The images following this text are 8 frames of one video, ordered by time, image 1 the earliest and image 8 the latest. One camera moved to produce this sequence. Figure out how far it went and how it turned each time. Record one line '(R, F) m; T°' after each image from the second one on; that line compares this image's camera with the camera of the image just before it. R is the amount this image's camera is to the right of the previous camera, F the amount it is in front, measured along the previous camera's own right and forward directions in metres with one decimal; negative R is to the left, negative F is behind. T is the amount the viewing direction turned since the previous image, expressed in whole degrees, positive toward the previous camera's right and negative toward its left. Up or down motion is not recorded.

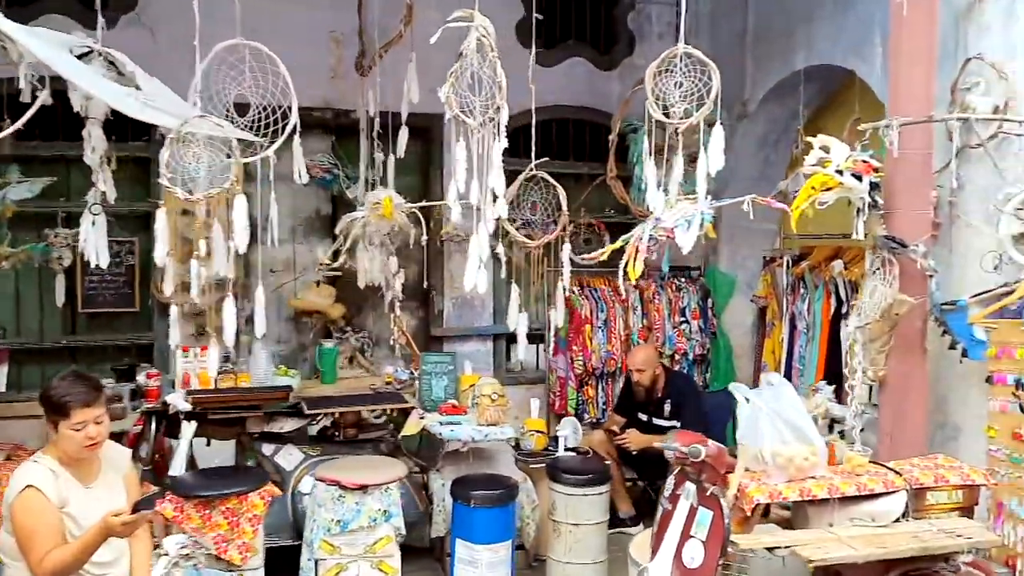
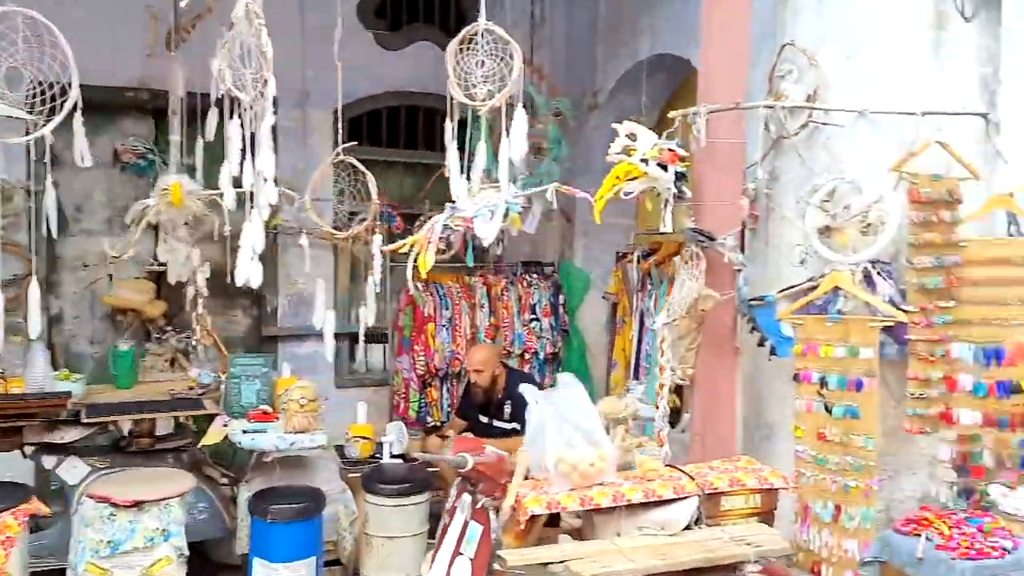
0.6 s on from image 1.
(+0.5, +0.2) m; +5°
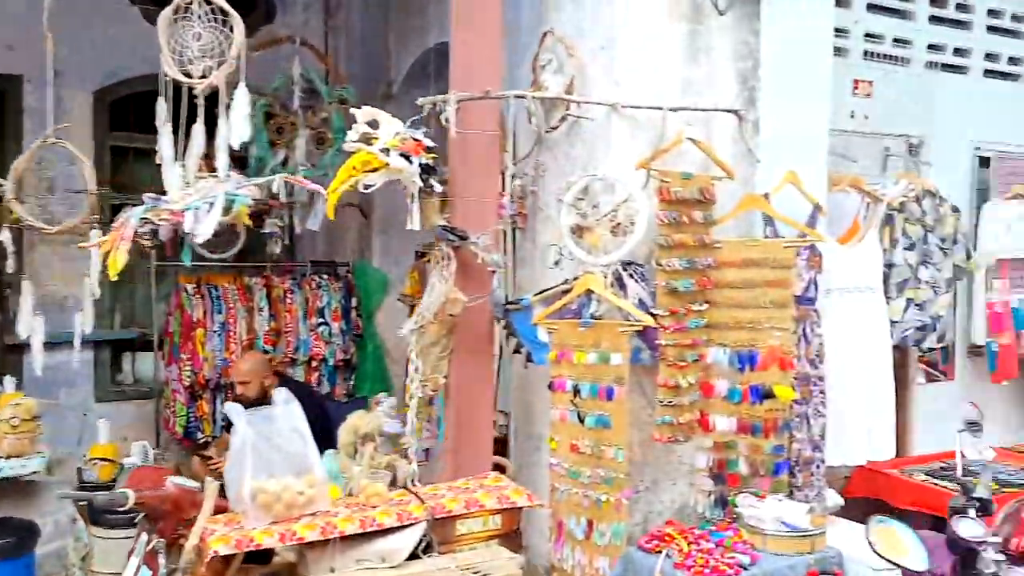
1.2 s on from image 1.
(+0.5, +0.3) m; +9°
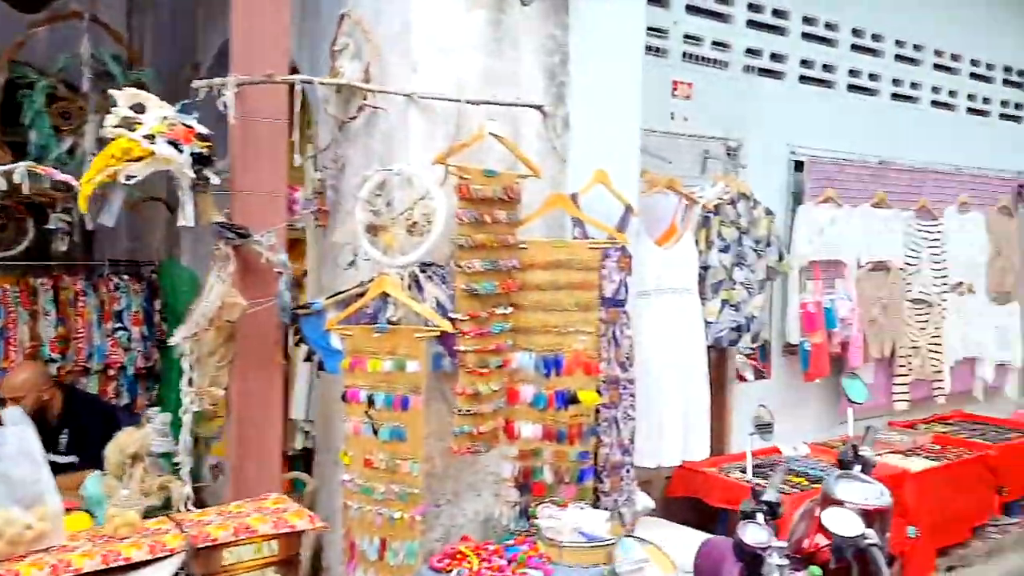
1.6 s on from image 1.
(+0.3, +0.2) m; +9°
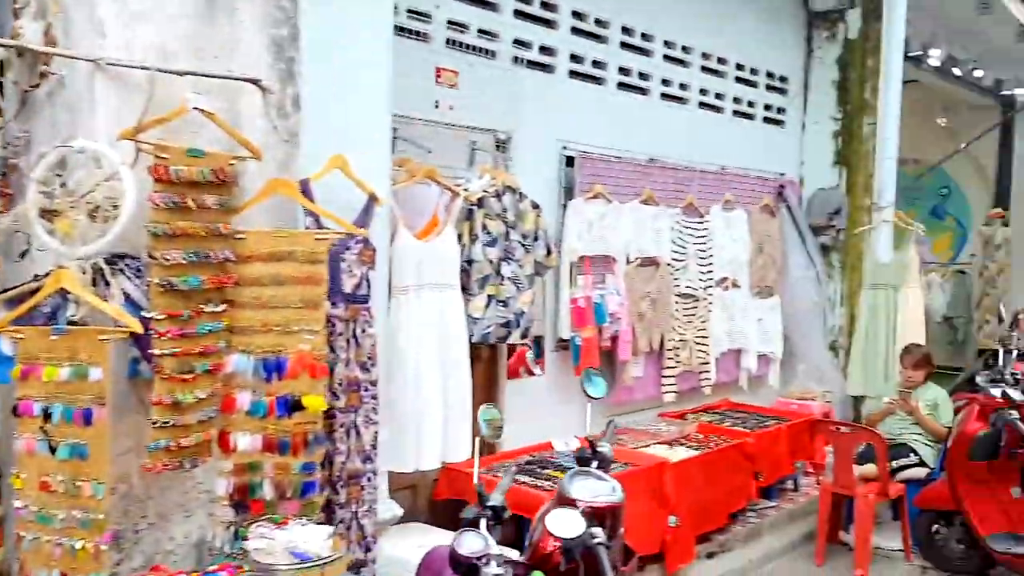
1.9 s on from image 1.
(+0.4, +0.2) m; +12°
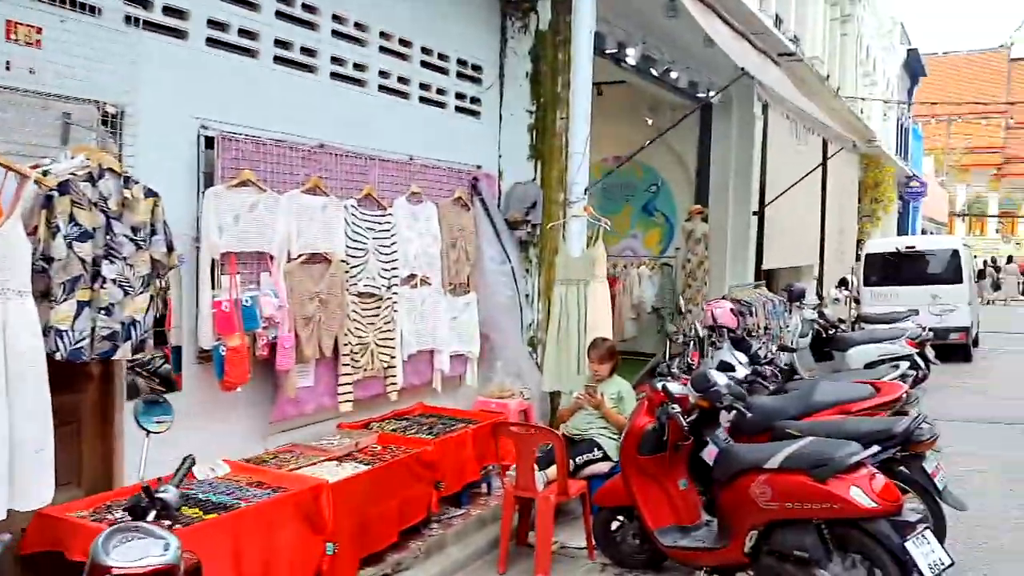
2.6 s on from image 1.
(+0.6, +0.4) m; +15°
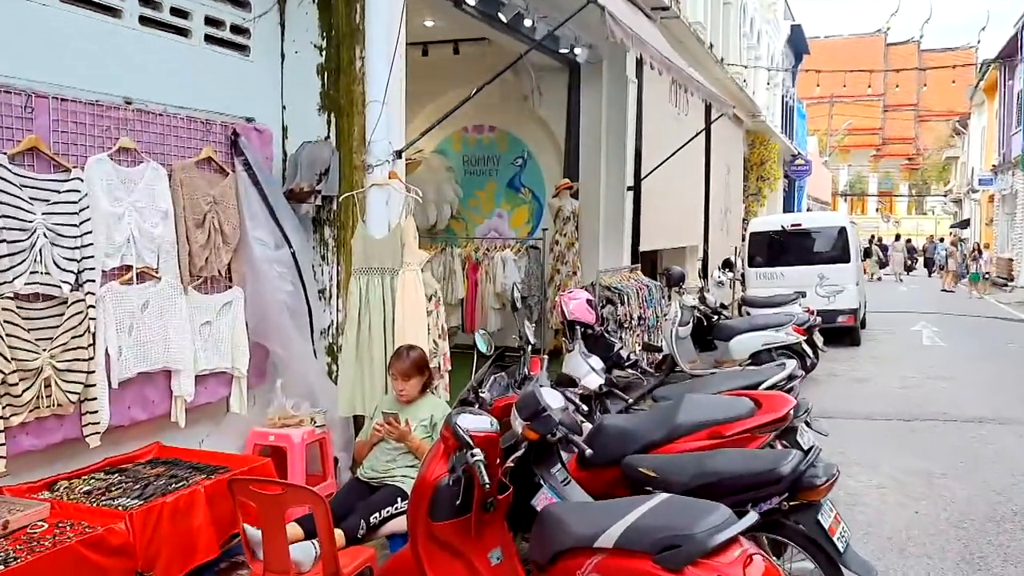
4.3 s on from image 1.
(+0.7, +1.5) m; +7°
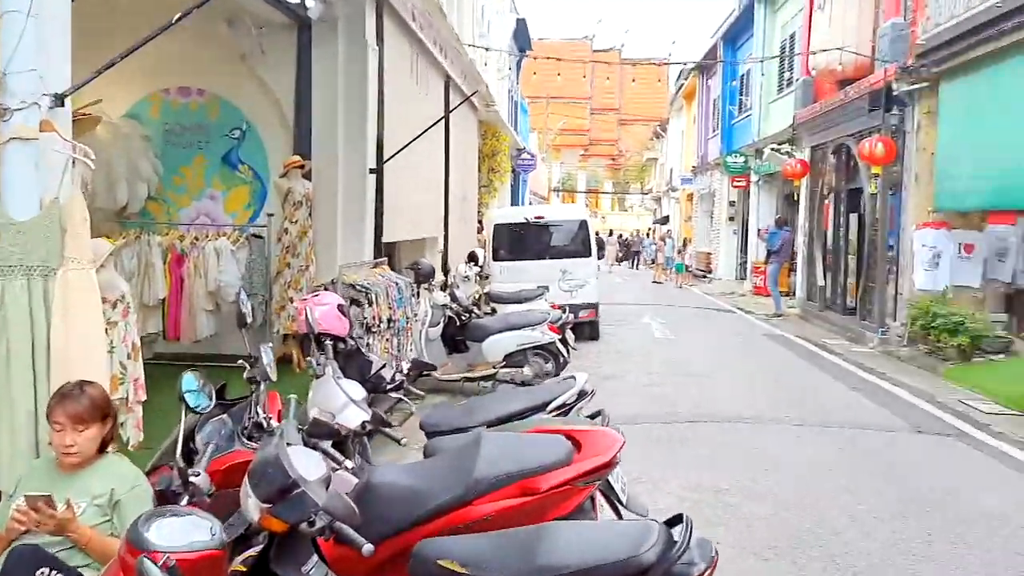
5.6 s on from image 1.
(0.0, +1.2) m; +19°
